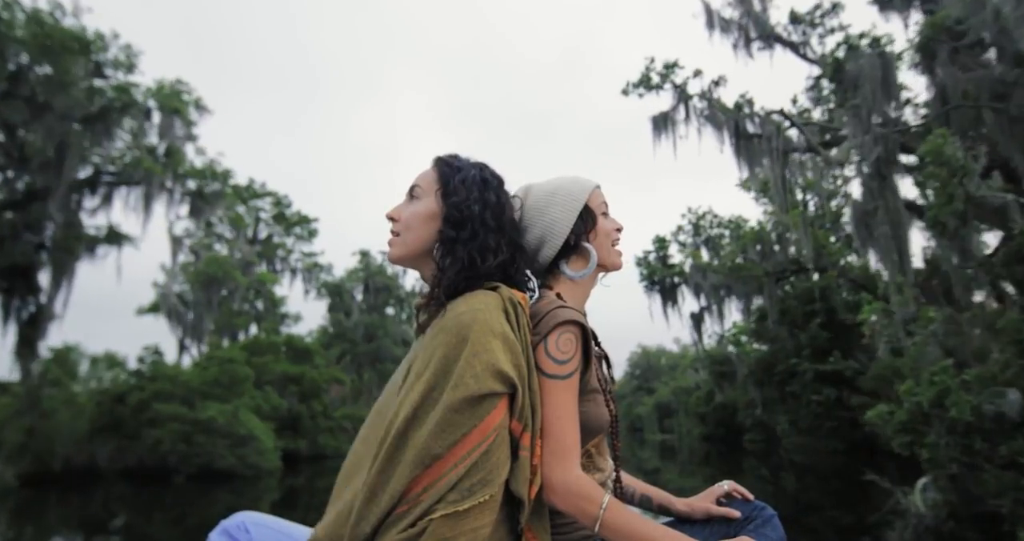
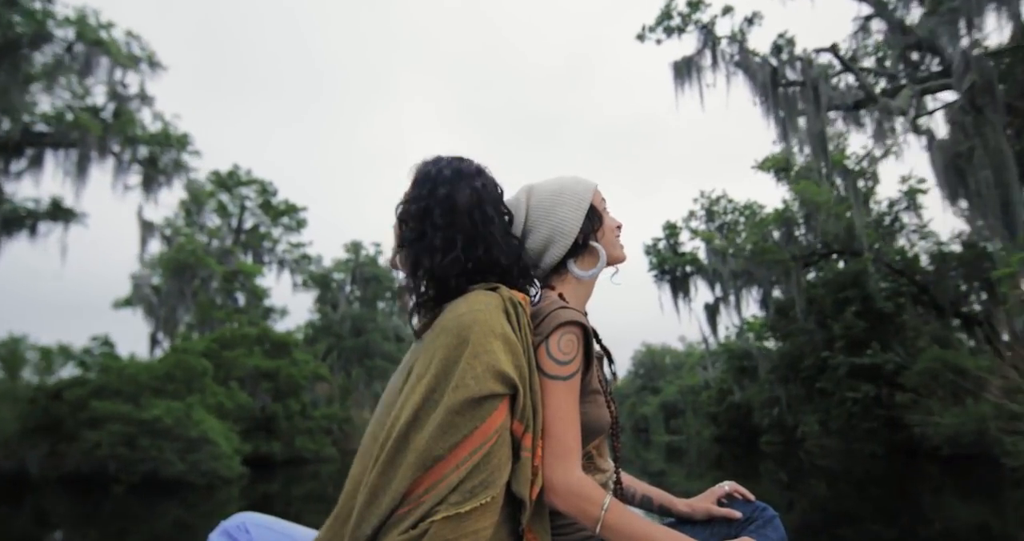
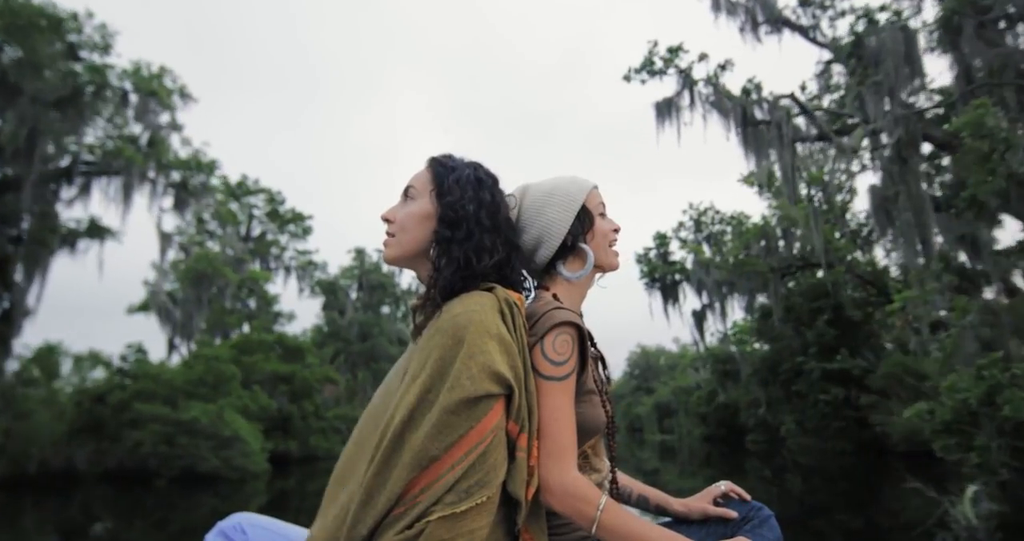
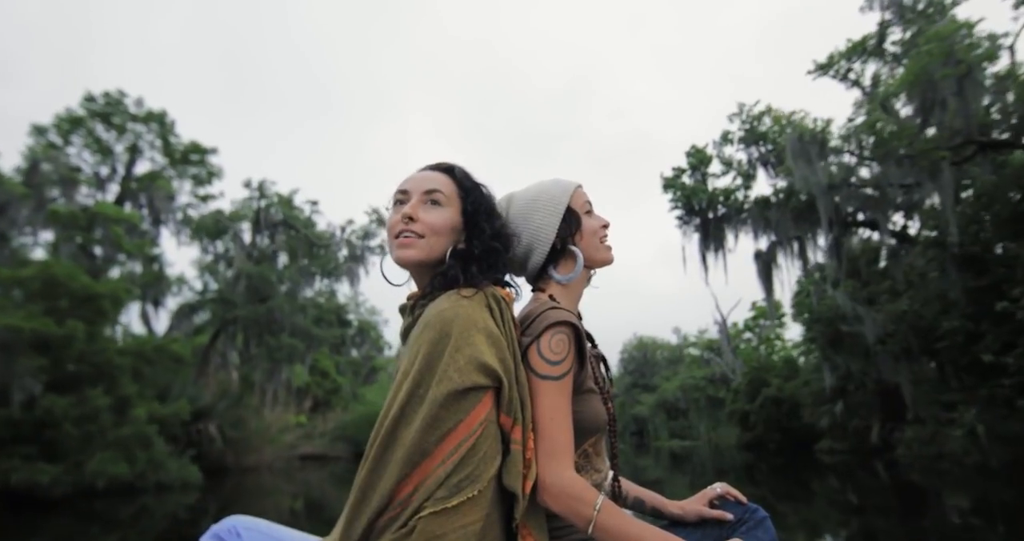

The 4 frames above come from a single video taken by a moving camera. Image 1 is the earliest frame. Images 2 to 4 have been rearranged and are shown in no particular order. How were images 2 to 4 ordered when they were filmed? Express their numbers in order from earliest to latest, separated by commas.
3, 2, 4
